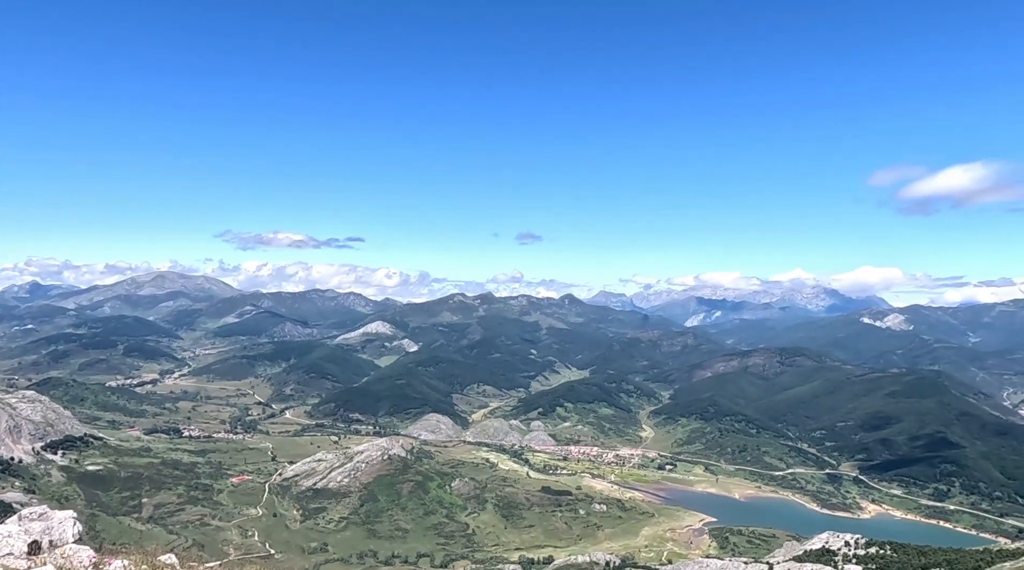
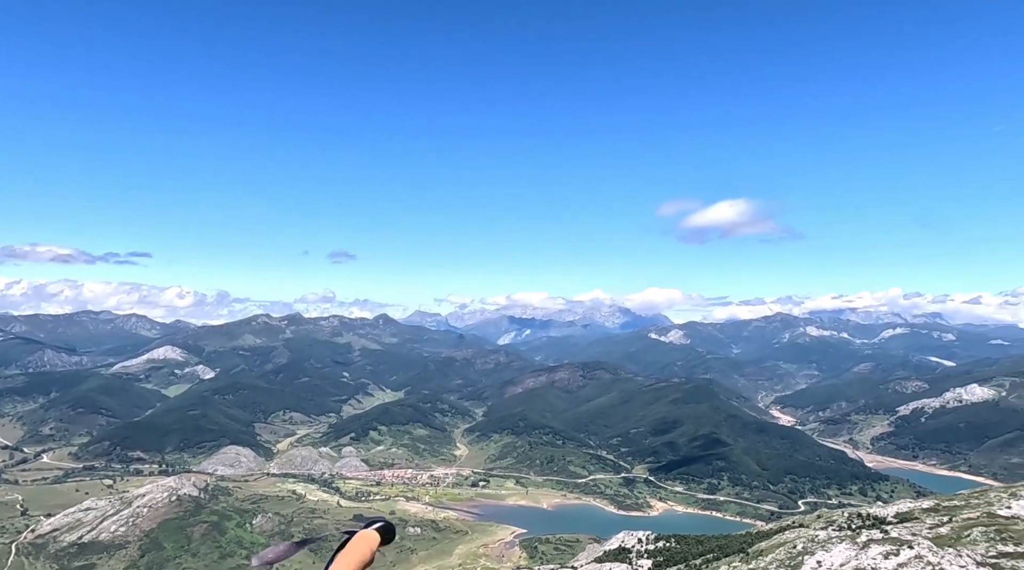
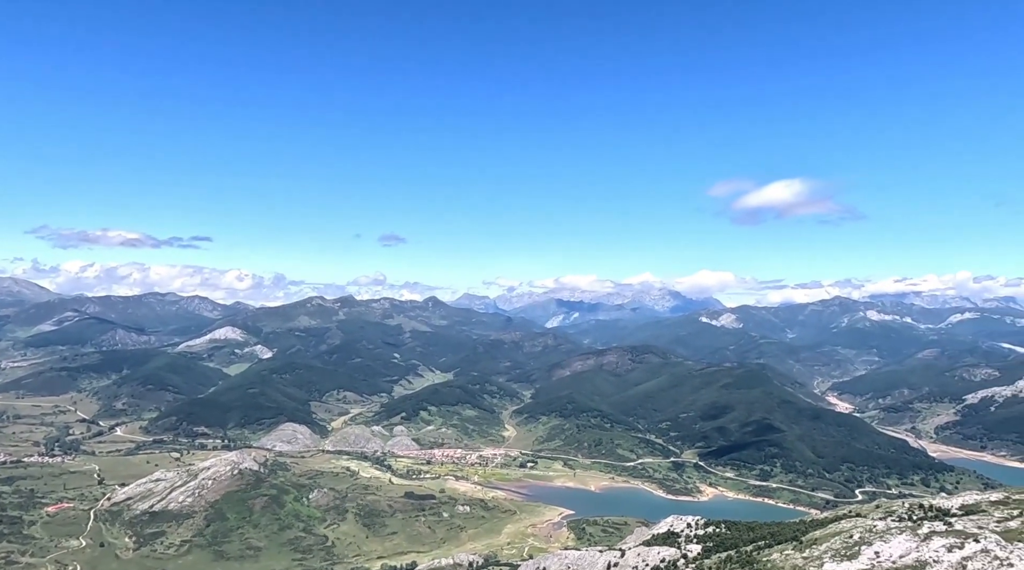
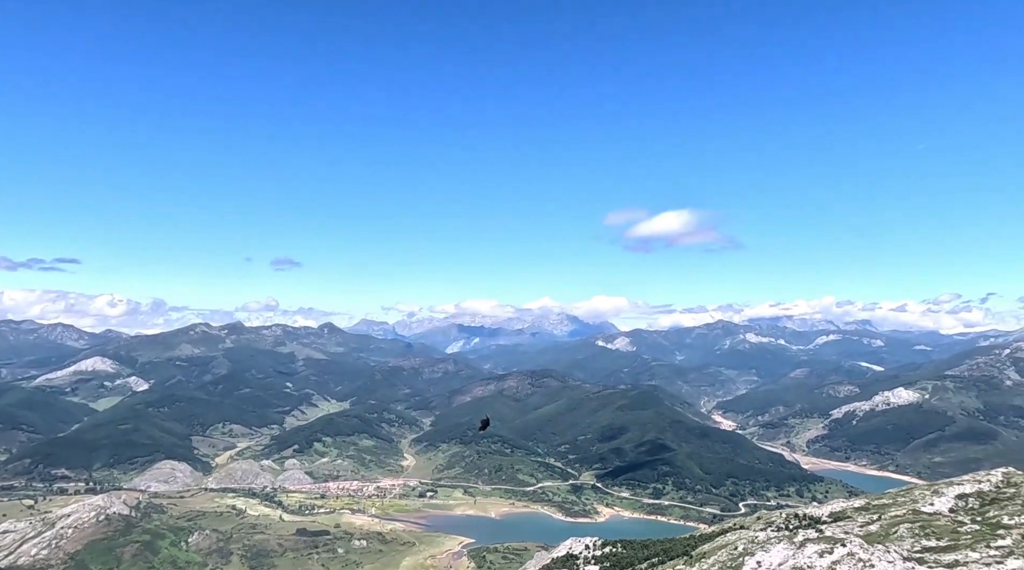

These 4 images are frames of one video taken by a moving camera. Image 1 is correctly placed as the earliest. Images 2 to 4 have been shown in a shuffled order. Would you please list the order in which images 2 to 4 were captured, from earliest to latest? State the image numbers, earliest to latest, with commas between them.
3, 2, 4
